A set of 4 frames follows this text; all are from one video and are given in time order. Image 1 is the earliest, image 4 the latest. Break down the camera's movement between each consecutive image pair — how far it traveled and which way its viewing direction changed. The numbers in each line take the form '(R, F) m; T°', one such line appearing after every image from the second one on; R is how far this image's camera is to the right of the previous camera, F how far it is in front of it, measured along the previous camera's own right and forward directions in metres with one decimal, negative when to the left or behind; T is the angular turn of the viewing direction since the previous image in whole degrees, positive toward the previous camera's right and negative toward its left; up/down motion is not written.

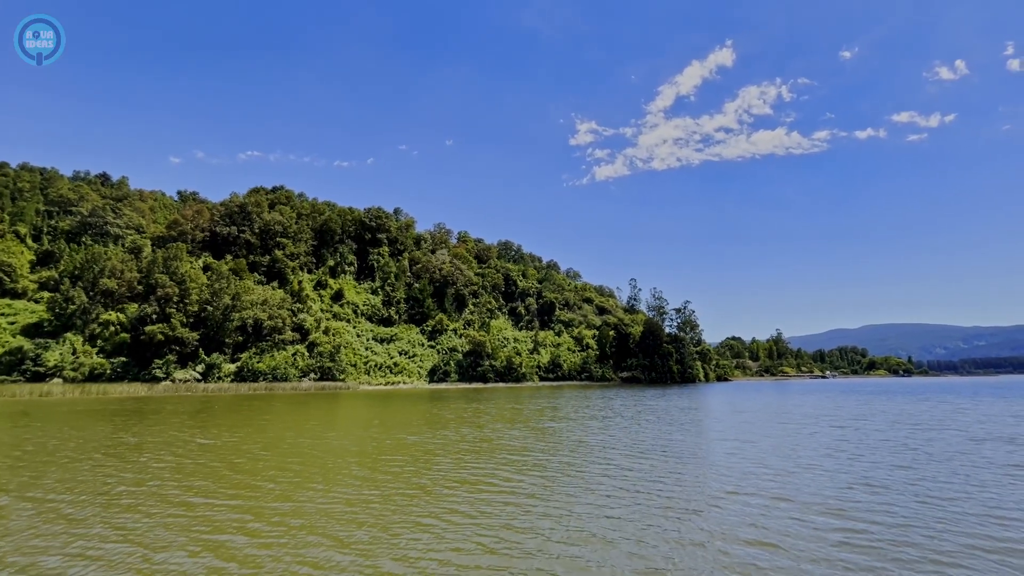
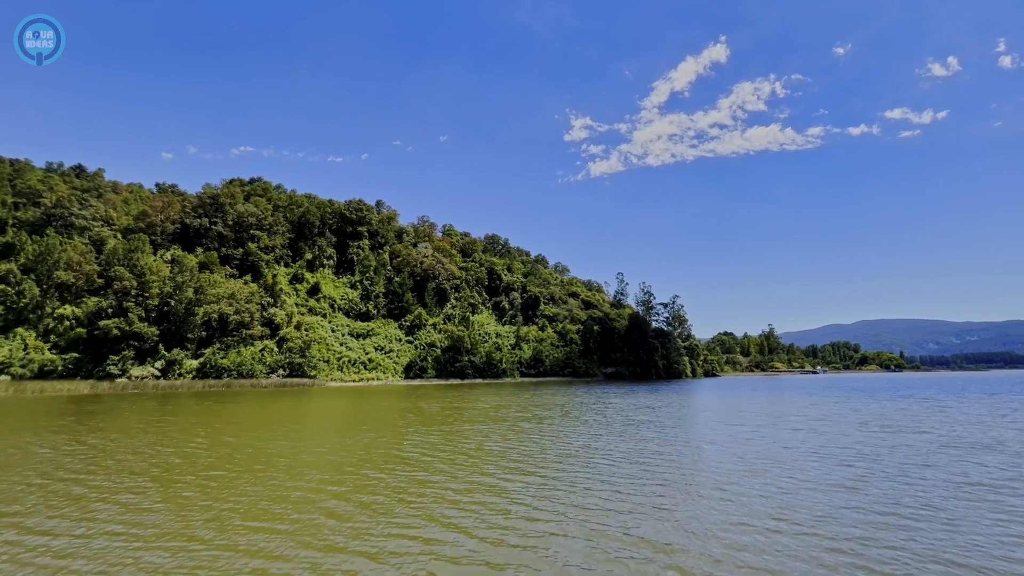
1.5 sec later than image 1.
(+1.9, +1.9) m; +1°
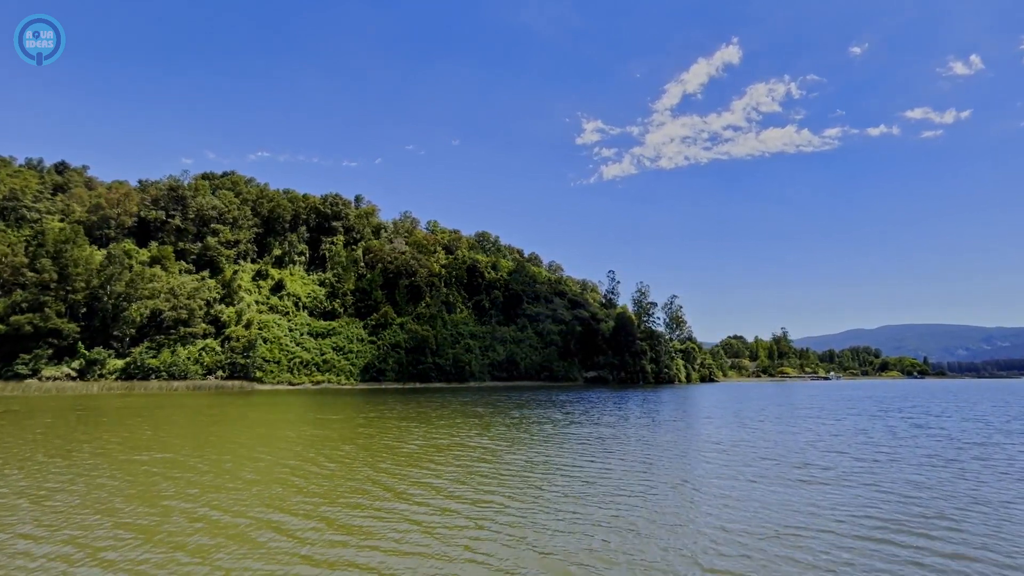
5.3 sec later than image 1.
(+4.9, +4.8) m; -1°
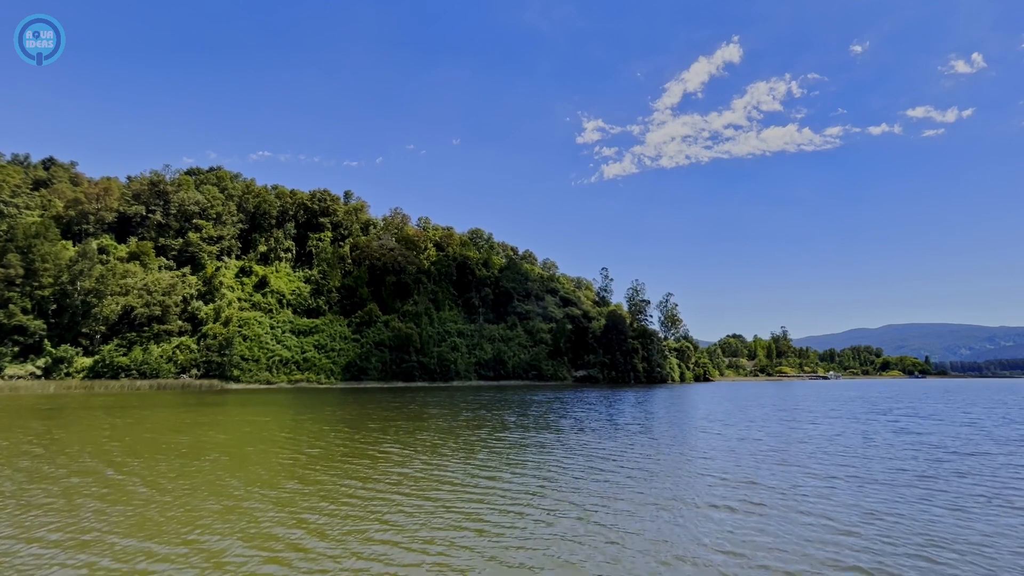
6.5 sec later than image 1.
(+1.6, +1.5) m; 0°
